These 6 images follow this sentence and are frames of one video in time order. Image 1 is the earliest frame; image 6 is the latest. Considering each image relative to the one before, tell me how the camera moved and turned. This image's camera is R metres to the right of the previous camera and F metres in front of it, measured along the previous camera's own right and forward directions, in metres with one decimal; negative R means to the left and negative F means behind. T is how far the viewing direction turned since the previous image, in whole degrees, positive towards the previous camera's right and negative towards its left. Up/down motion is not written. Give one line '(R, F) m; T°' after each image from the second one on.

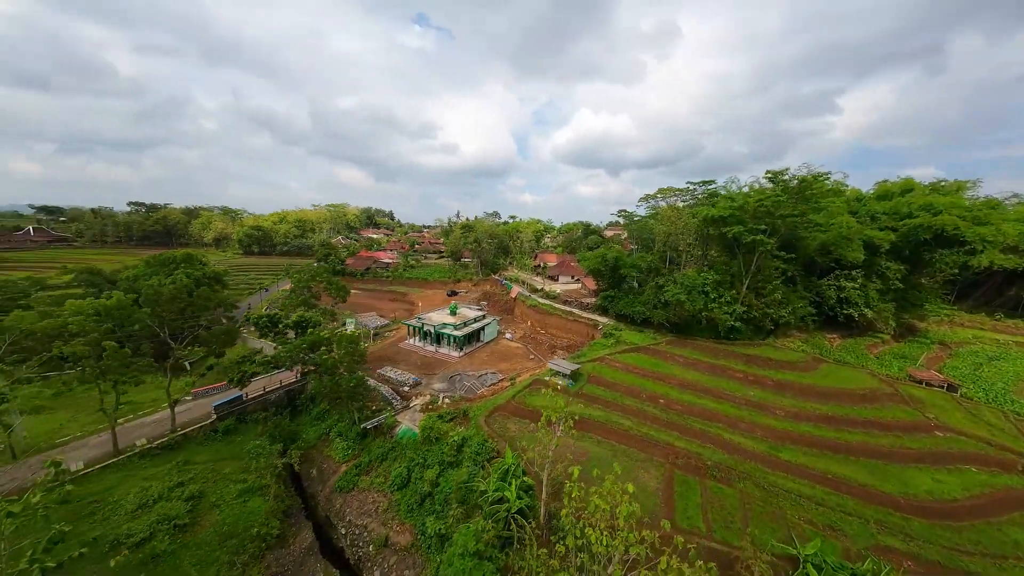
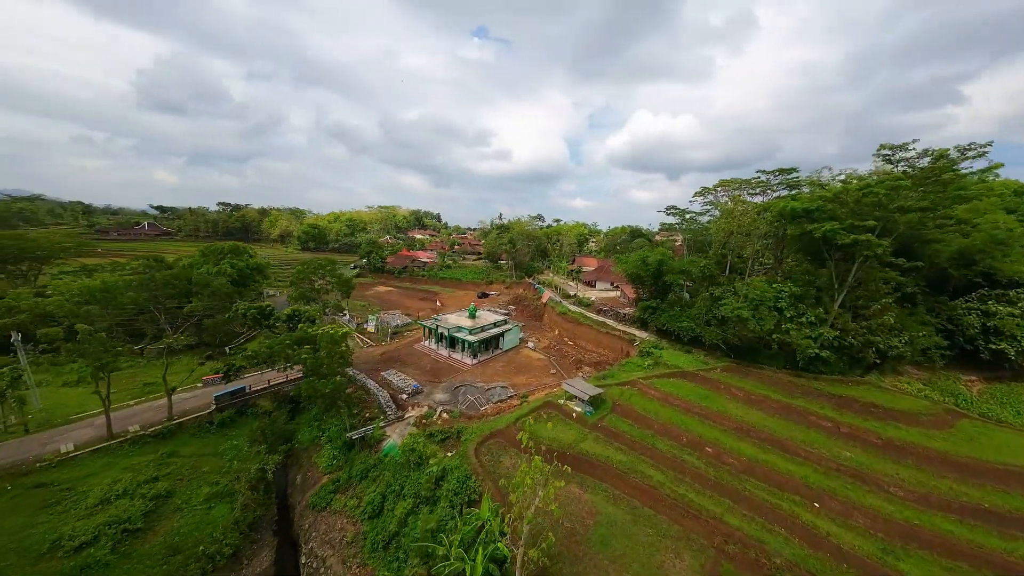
(+2.4, +4.1) m; -8°
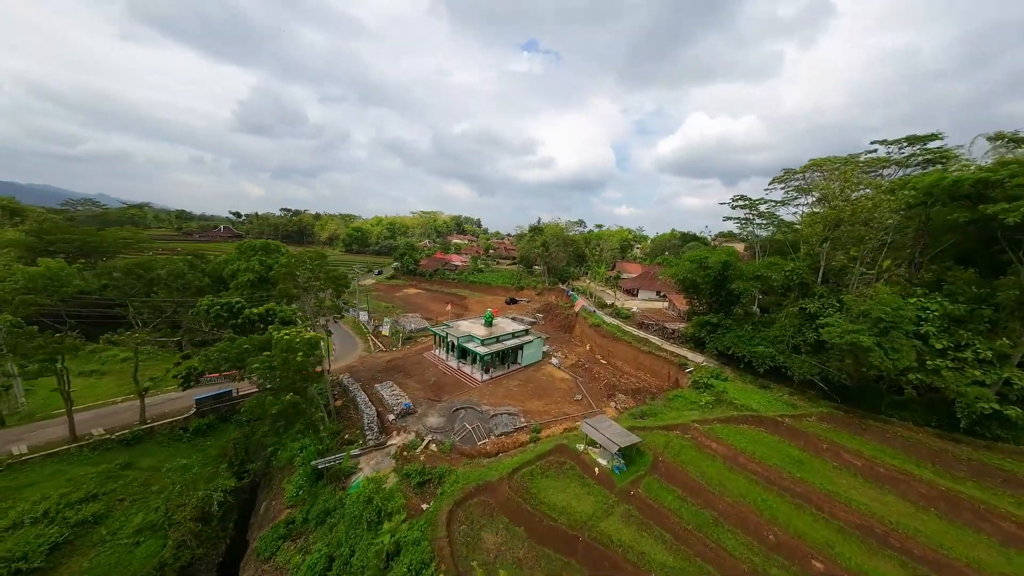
(+1.9, +5.3) m; -8°
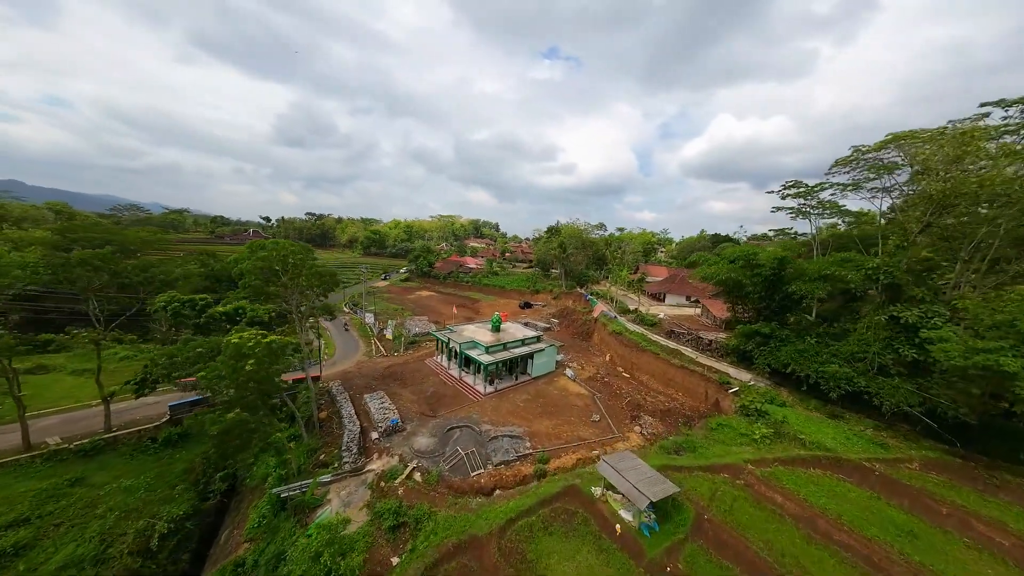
(+0.9, +3.4) m; -4°
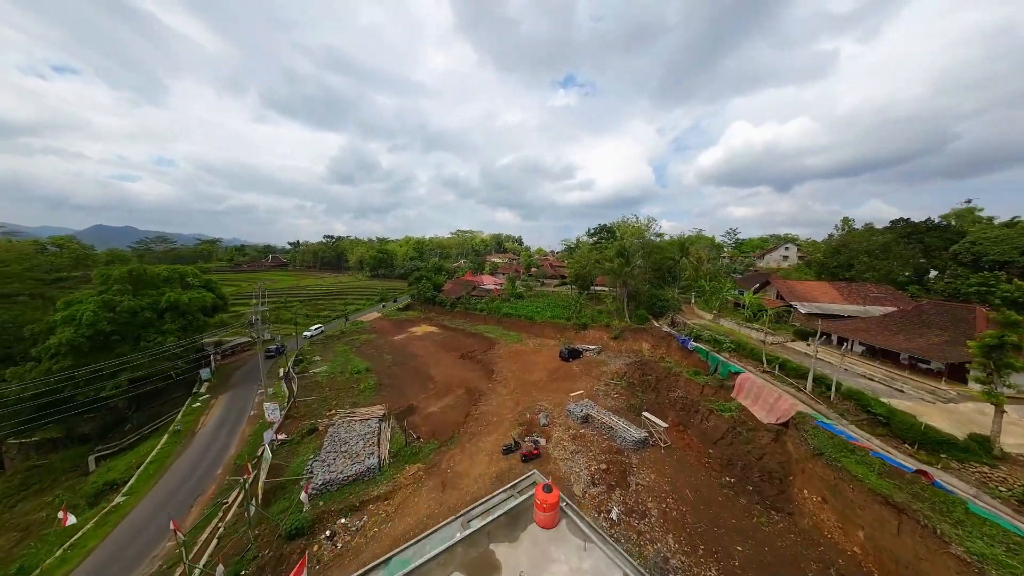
(-1.1, +24.6) m; -5°
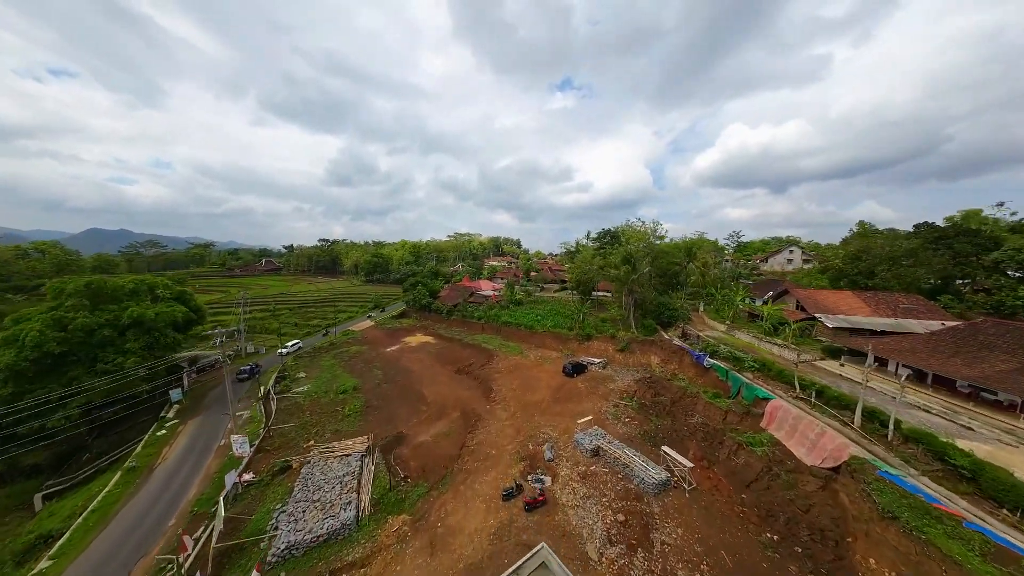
(-0.1, +2.8) m; 0°
